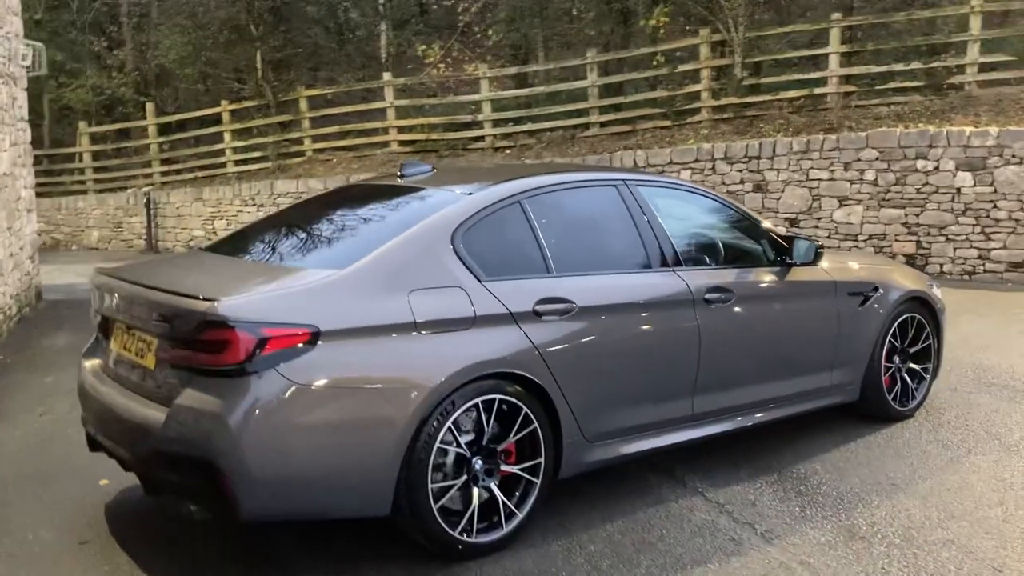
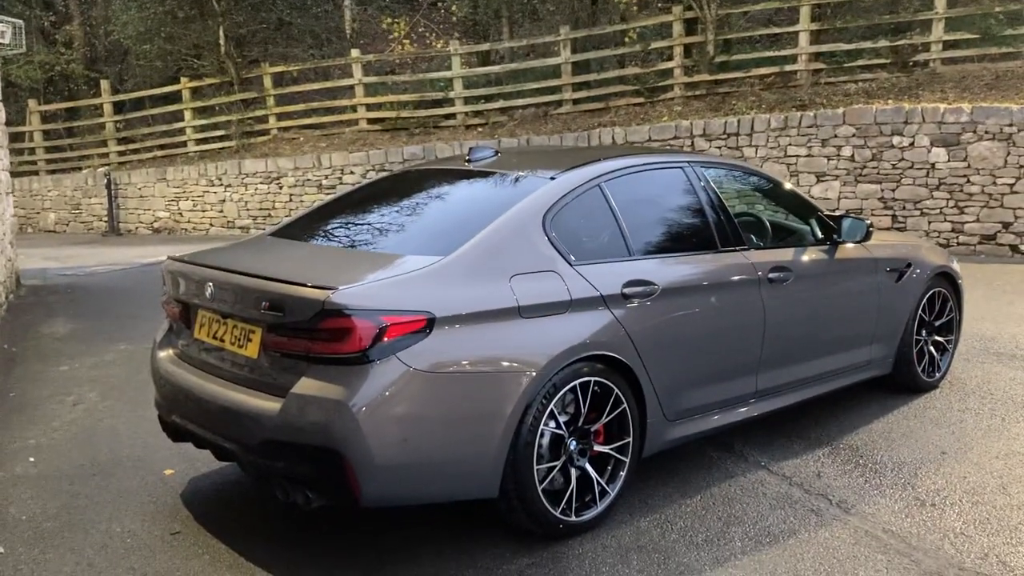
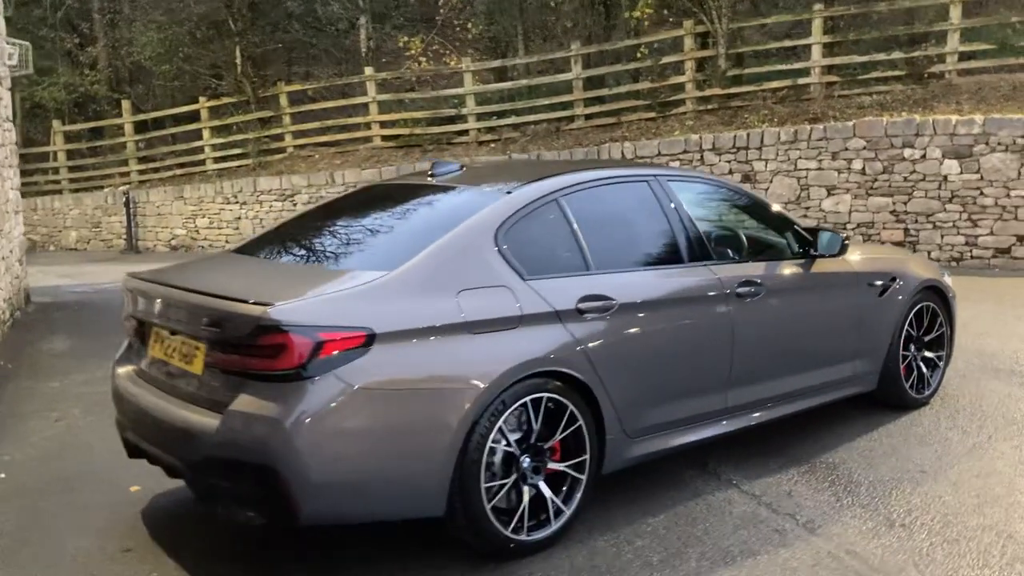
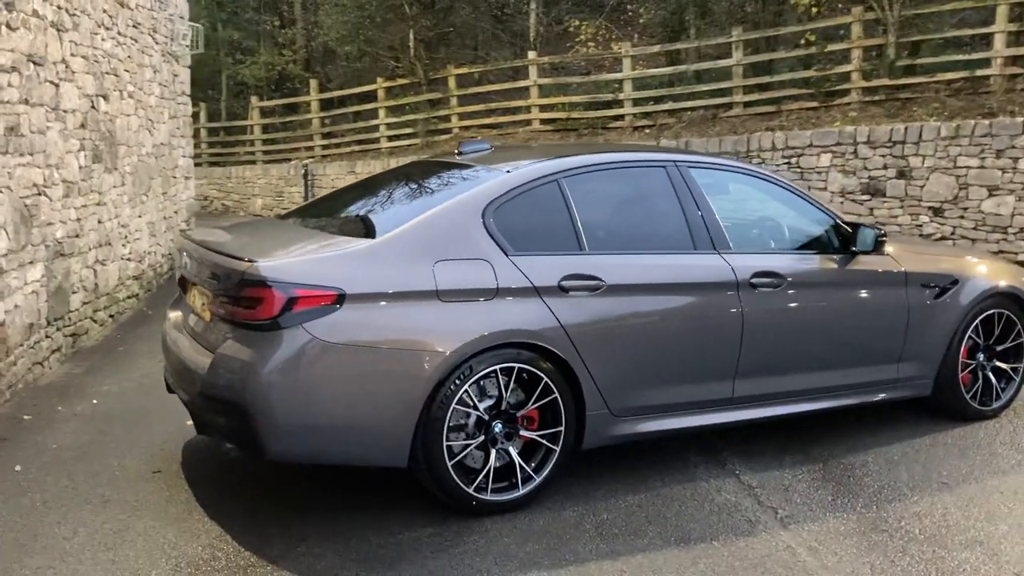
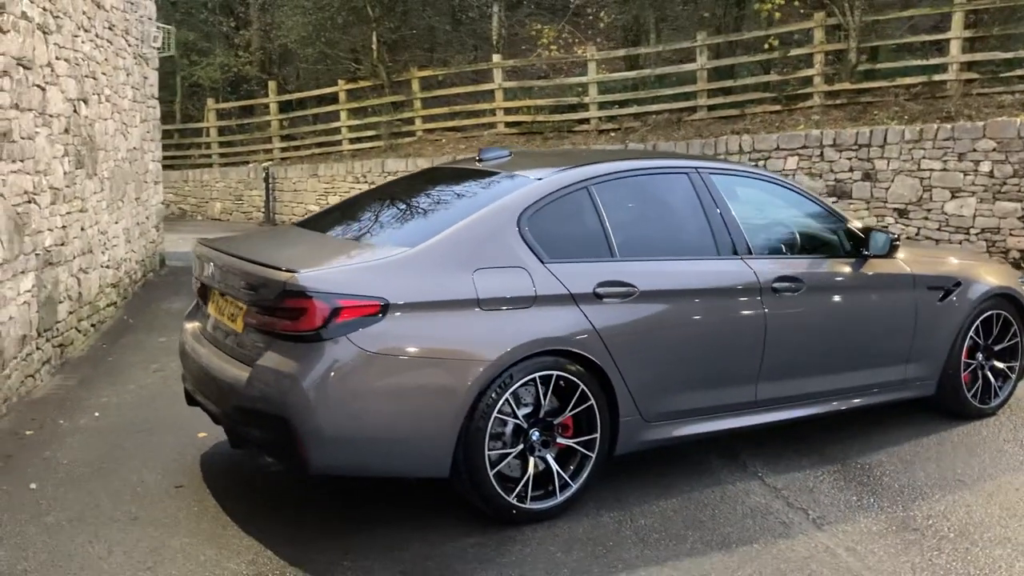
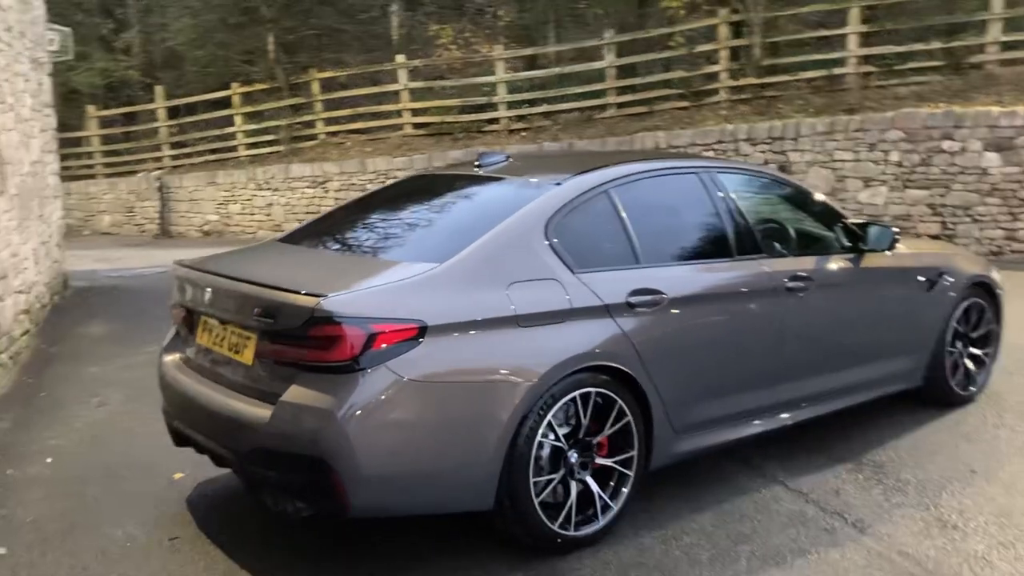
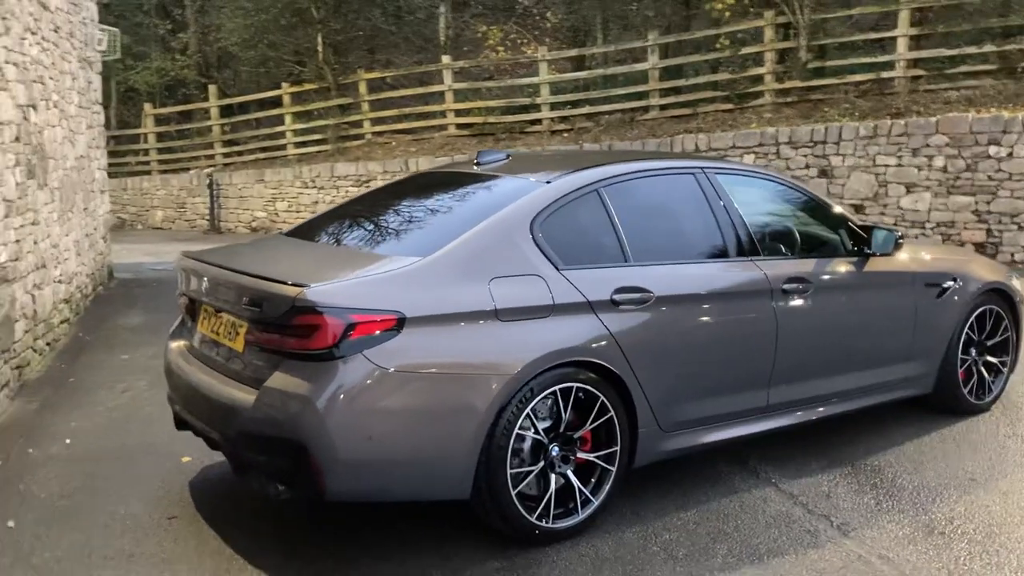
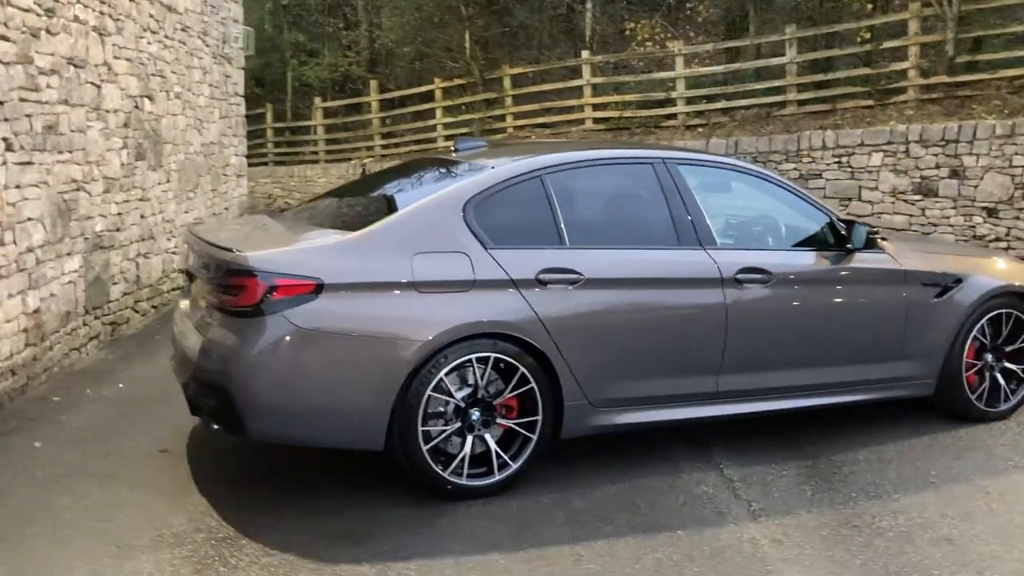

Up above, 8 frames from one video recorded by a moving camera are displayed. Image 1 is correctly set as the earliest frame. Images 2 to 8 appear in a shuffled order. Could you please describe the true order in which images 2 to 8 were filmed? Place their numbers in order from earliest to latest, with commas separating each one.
3, 2, 6, 7, 5, 4, 8
